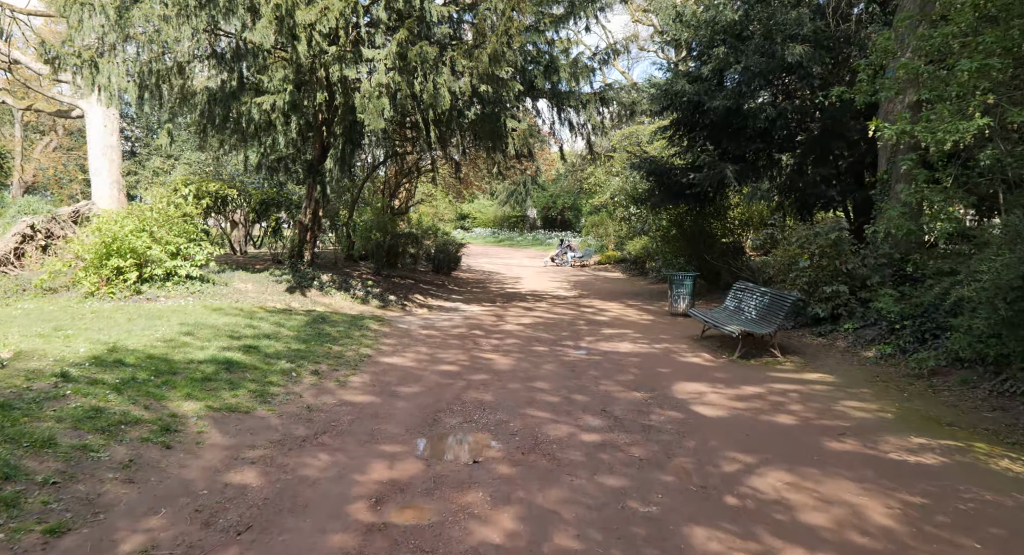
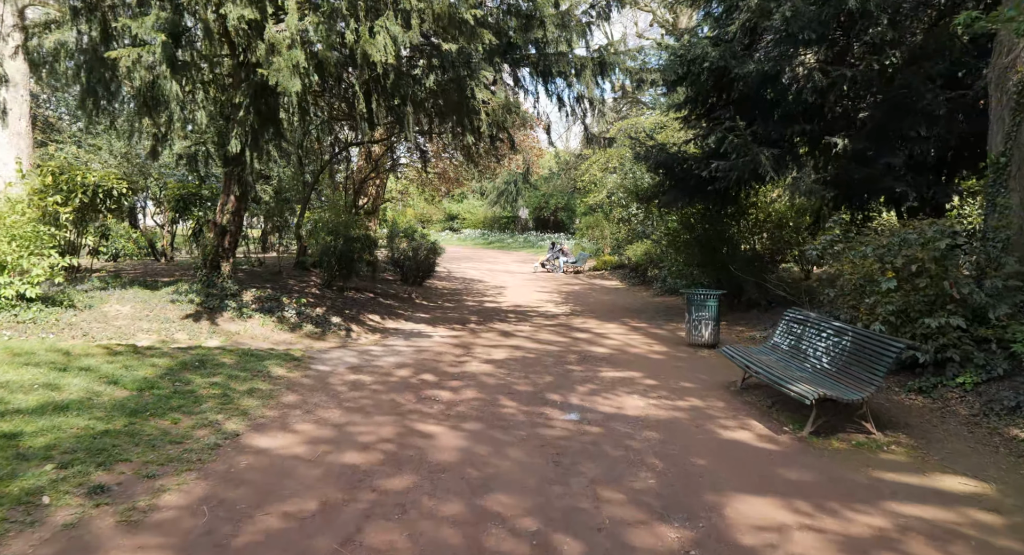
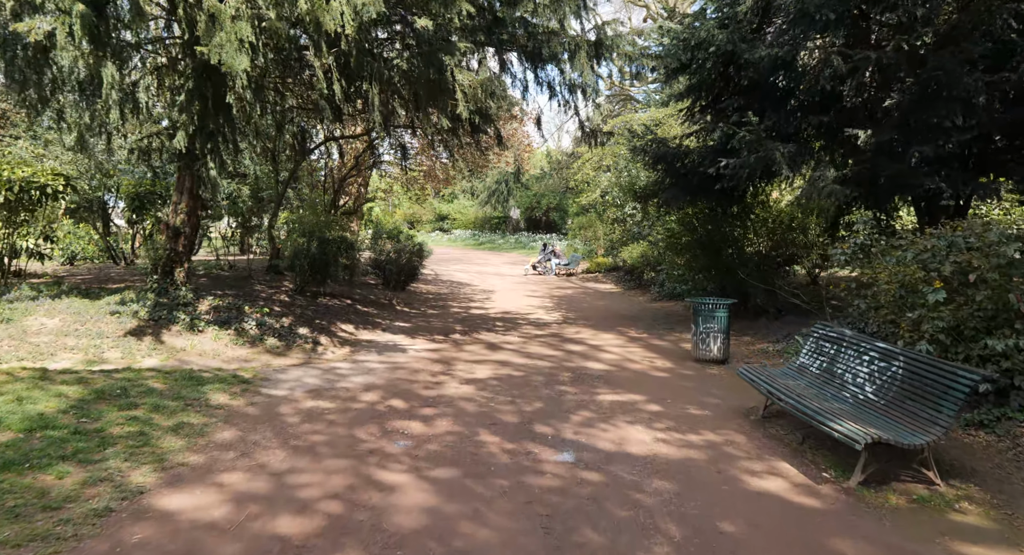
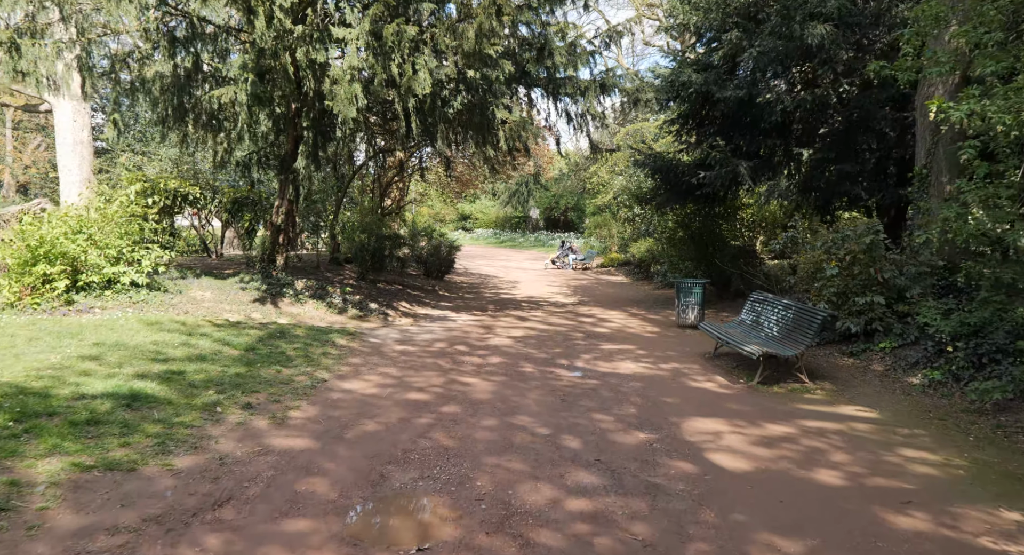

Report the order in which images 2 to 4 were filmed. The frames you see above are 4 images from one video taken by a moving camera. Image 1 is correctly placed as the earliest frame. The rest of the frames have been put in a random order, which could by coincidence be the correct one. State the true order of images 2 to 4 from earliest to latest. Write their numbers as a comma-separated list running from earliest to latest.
4, 2, 3
